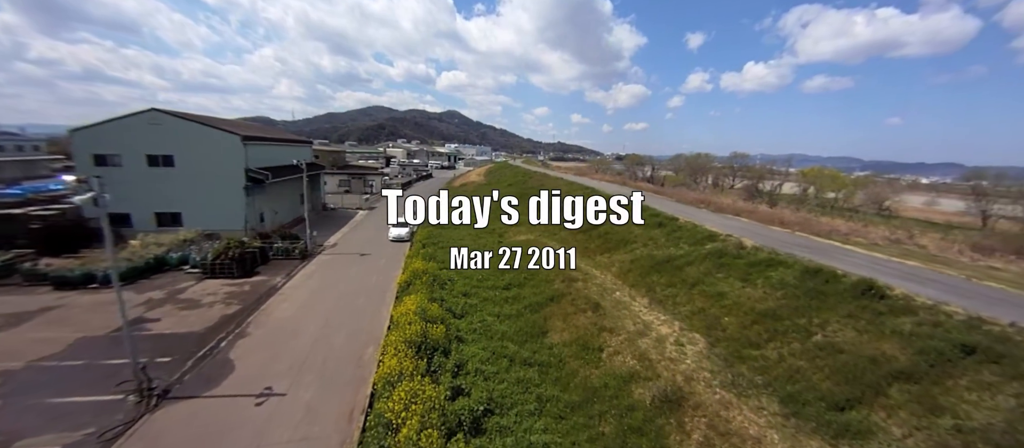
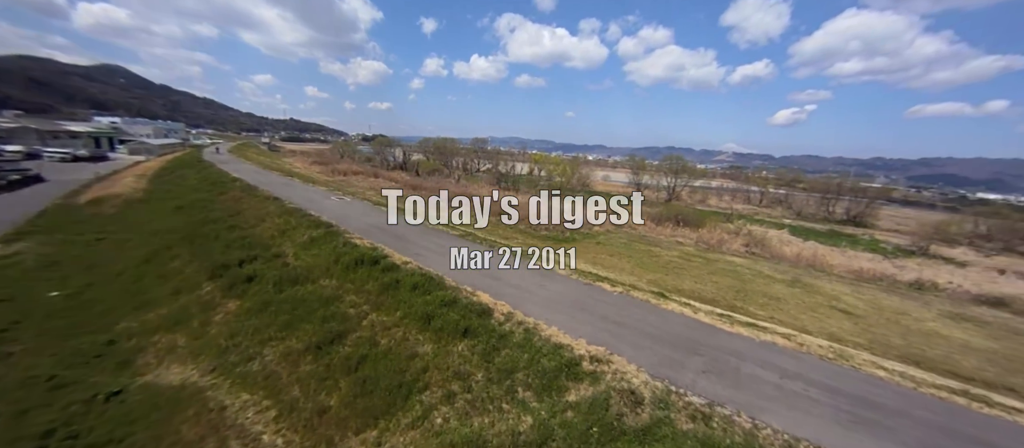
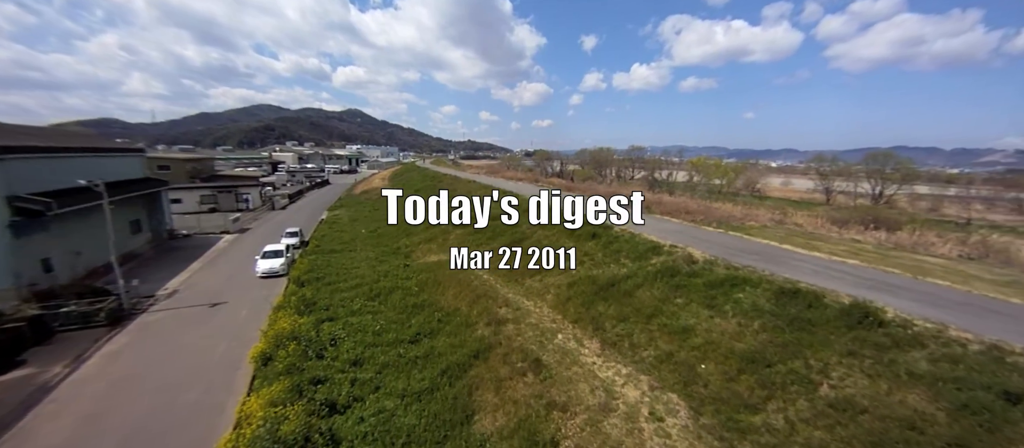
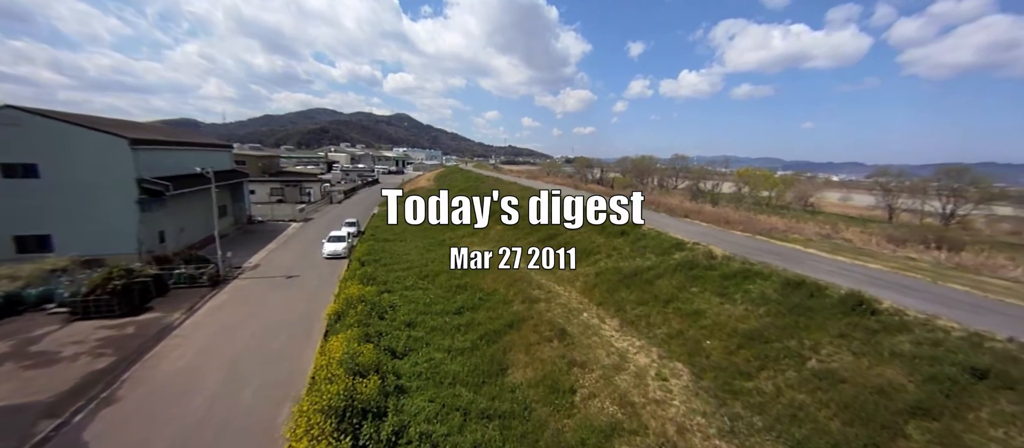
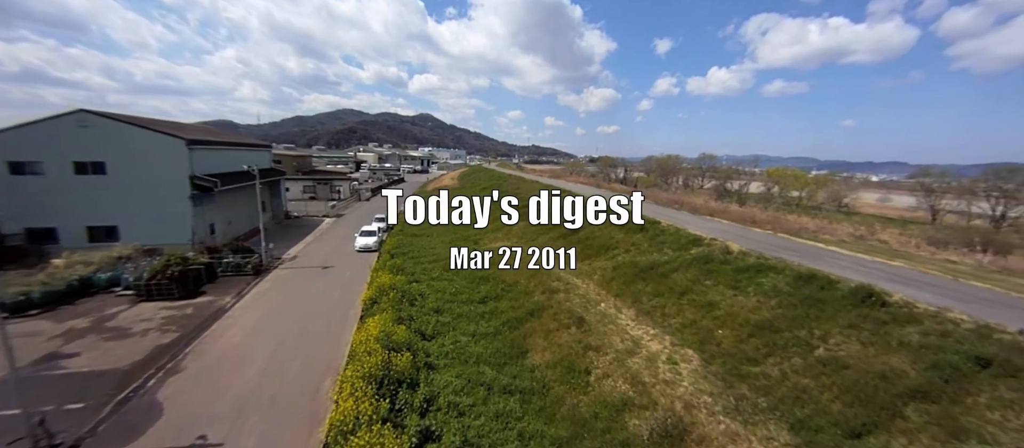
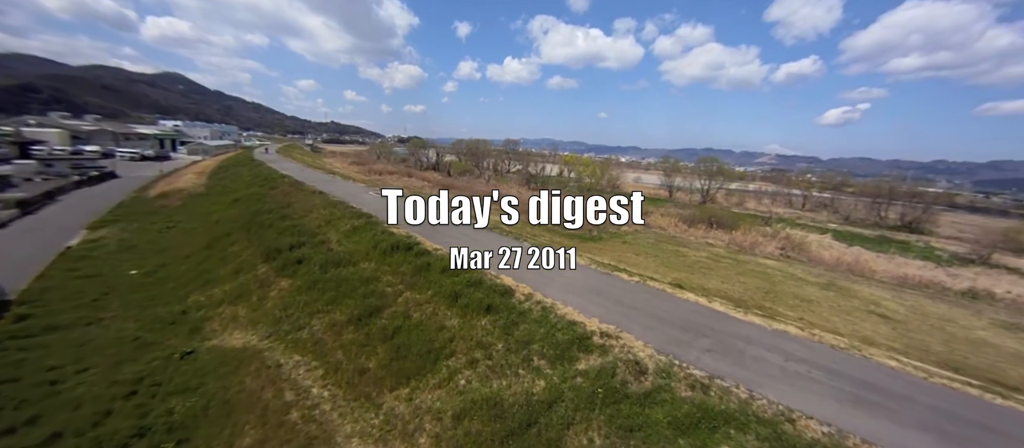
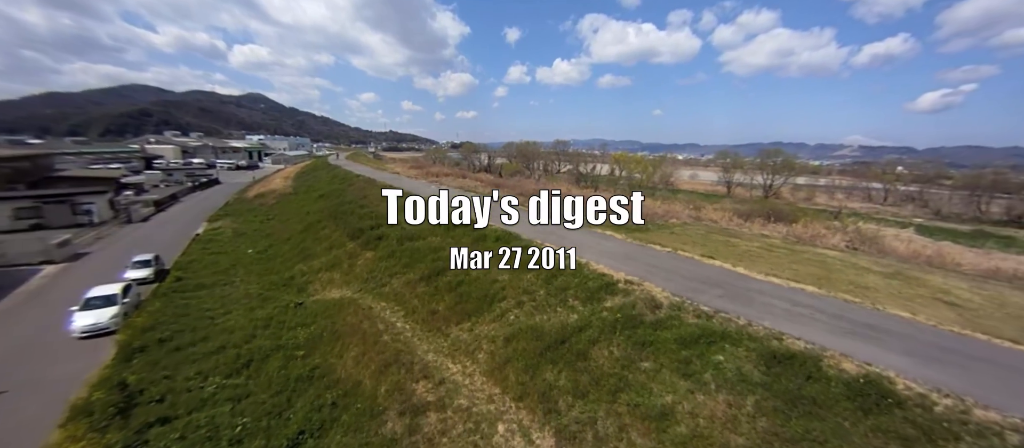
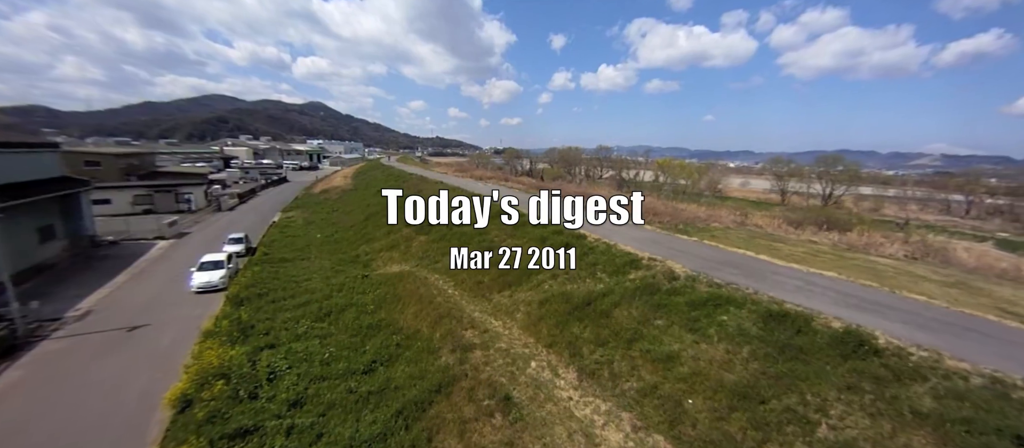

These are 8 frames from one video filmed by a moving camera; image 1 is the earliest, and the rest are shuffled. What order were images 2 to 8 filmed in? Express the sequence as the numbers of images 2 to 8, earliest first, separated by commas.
5, 4, 3, 8, 7, 6, 2
